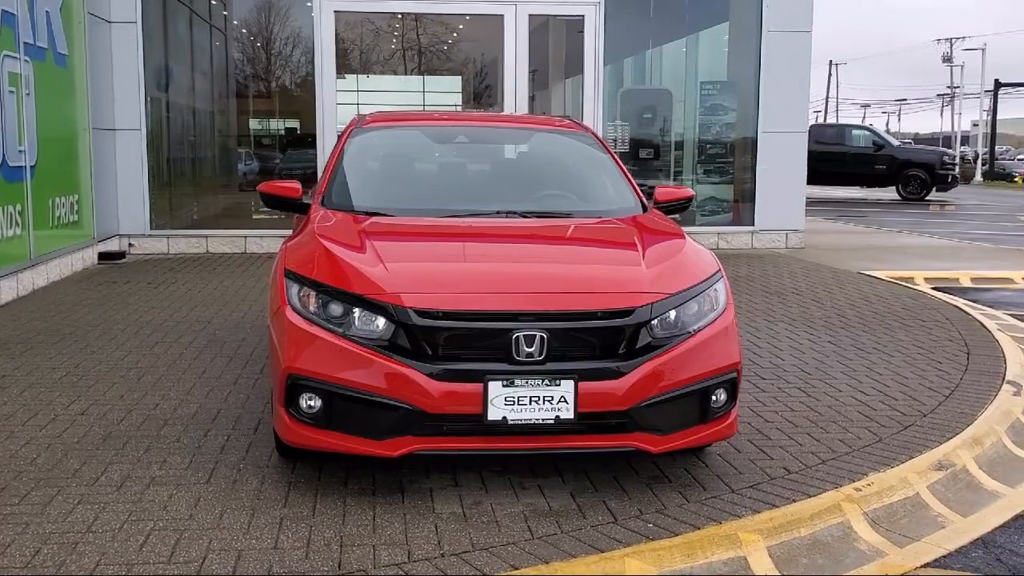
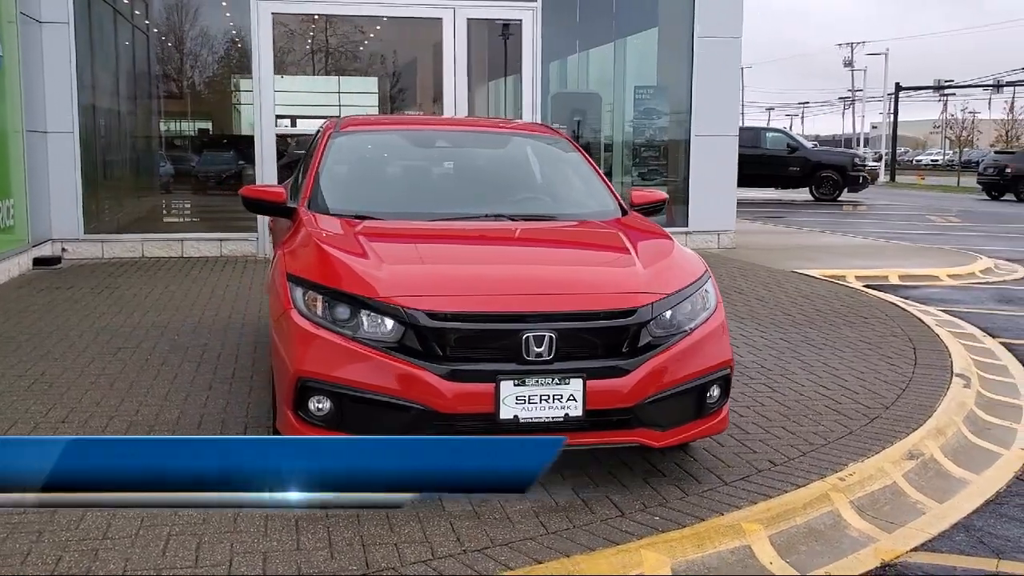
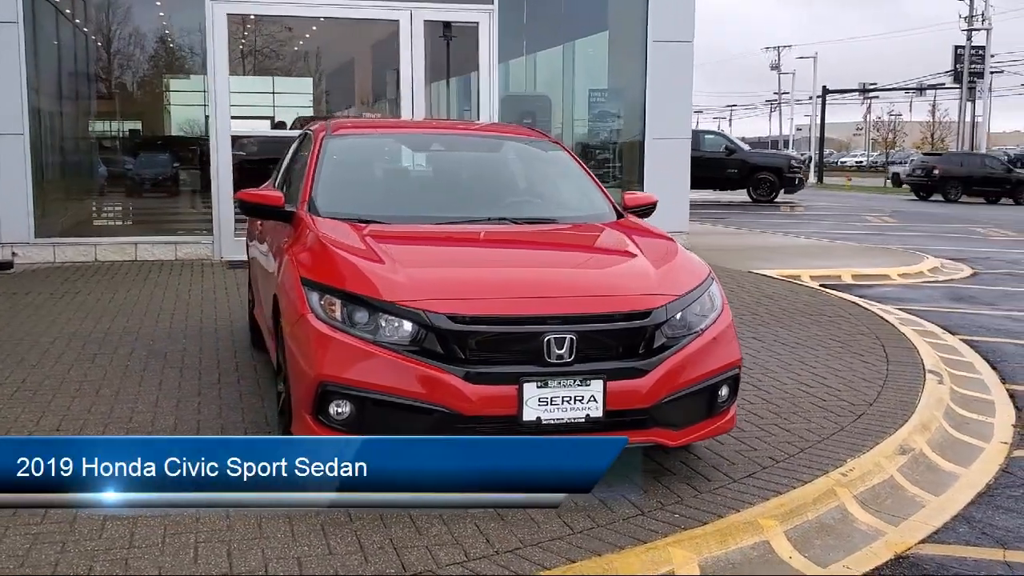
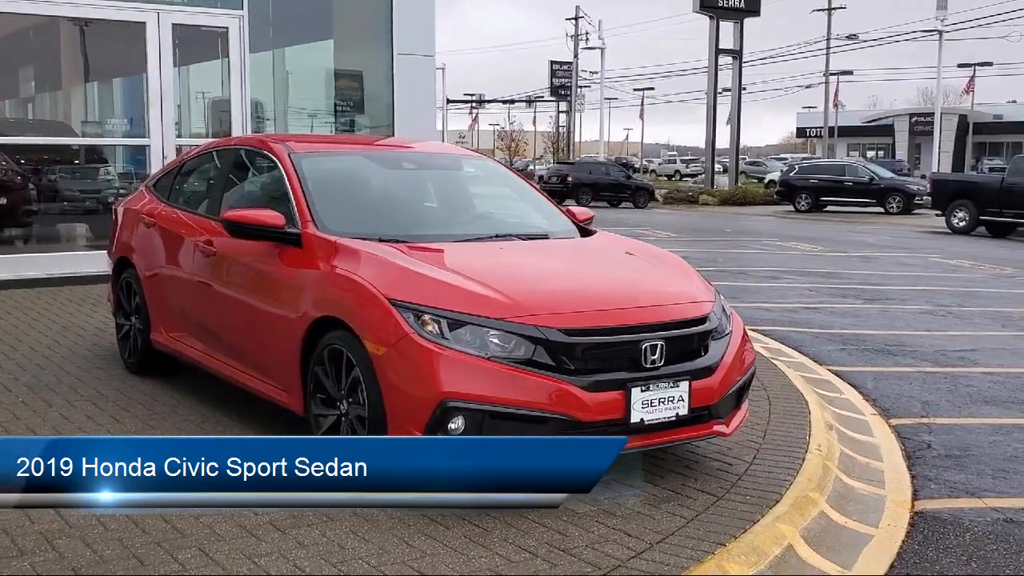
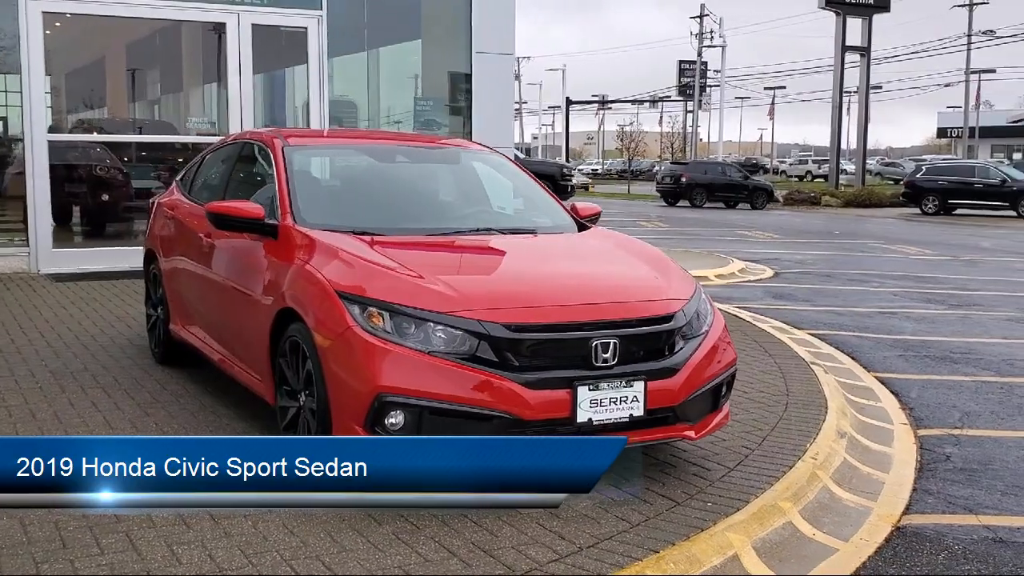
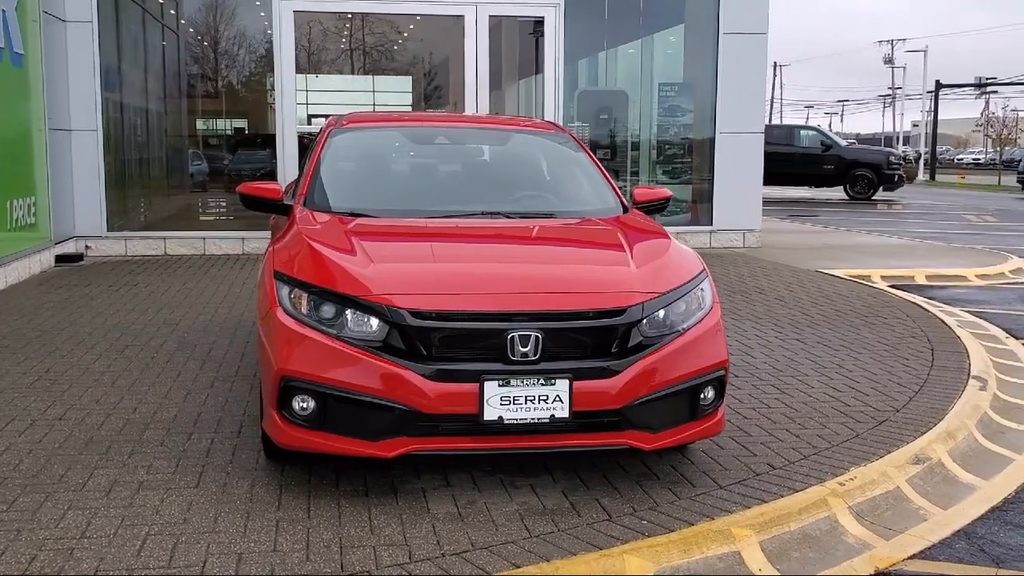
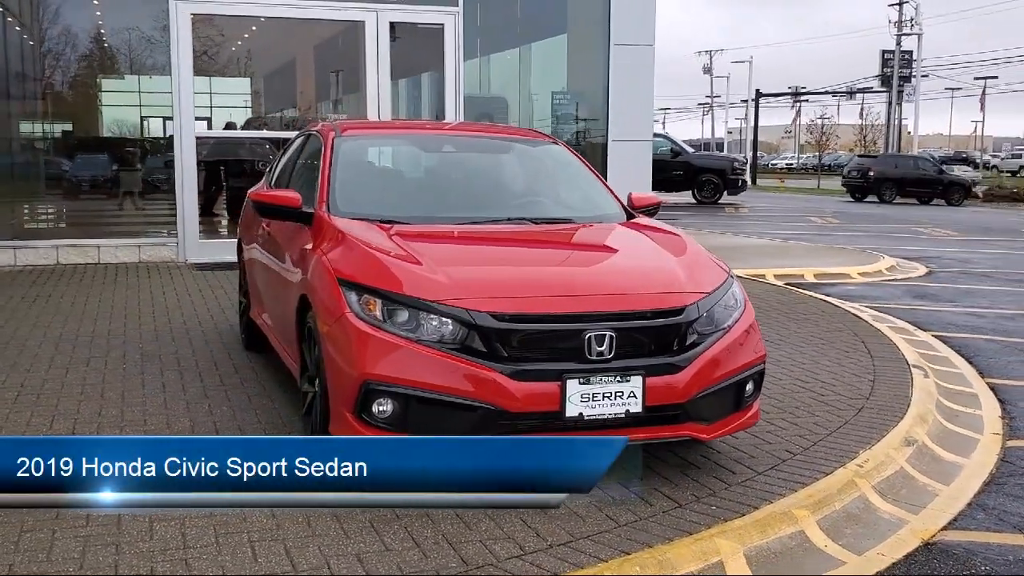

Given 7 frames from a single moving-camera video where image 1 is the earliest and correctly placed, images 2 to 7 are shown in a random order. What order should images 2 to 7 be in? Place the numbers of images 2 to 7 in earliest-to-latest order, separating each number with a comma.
6, 2, 3, 7, 5, 4
